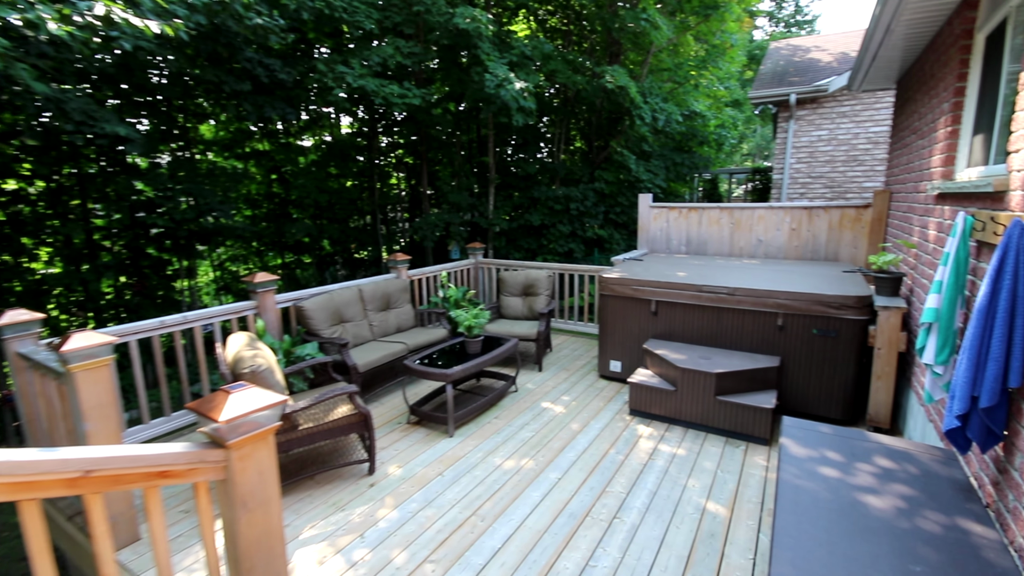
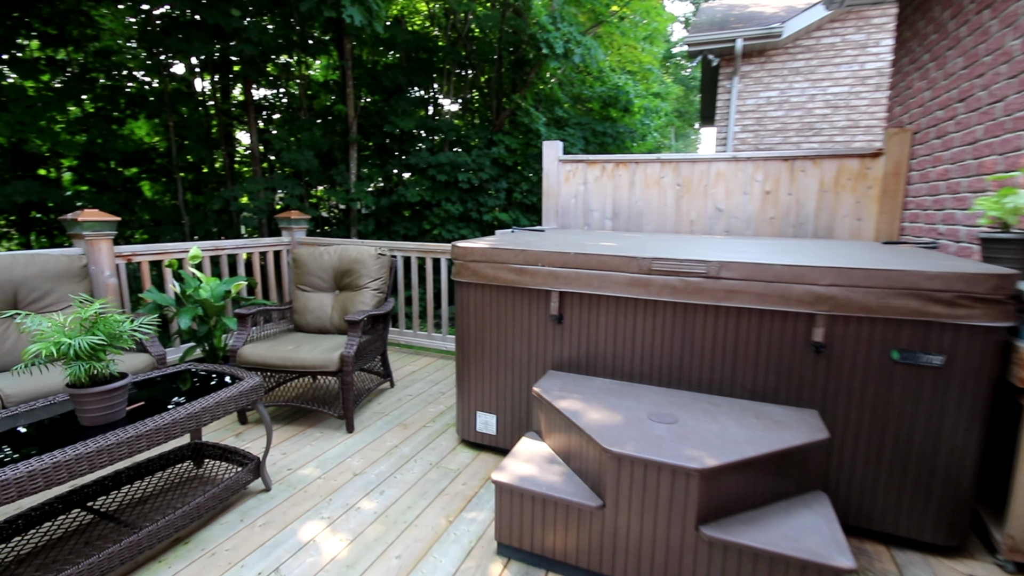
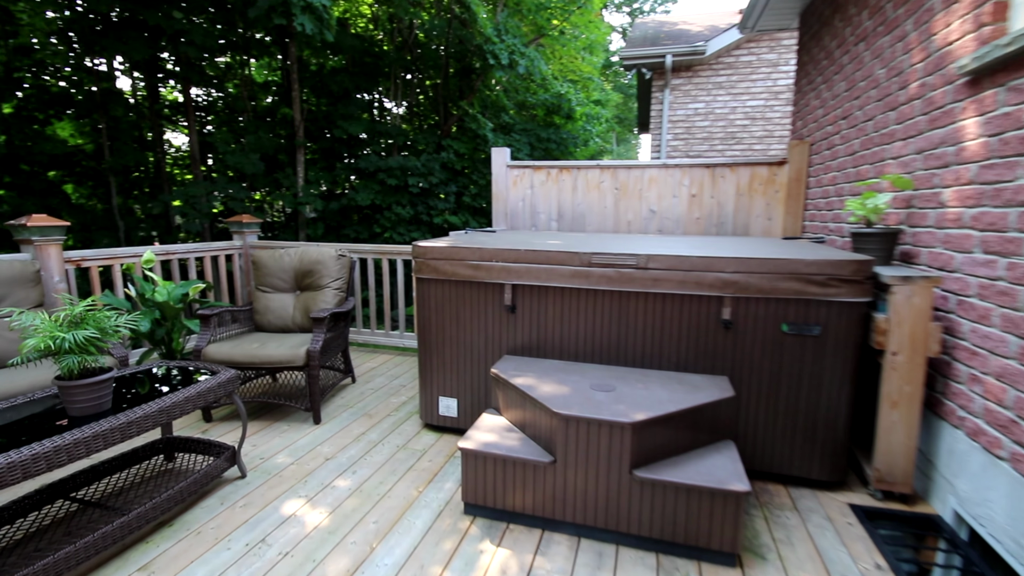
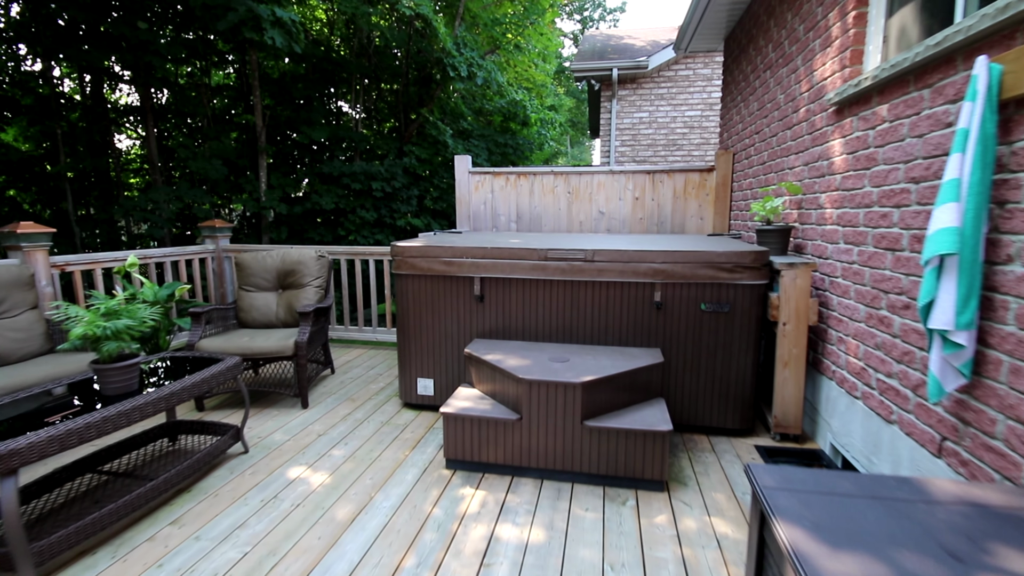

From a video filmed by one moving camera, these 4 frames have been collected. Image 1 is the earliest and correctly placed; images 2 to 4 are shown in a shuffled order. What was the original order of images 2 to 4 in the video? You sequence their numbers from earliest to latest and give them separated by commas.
4, 3, 2
